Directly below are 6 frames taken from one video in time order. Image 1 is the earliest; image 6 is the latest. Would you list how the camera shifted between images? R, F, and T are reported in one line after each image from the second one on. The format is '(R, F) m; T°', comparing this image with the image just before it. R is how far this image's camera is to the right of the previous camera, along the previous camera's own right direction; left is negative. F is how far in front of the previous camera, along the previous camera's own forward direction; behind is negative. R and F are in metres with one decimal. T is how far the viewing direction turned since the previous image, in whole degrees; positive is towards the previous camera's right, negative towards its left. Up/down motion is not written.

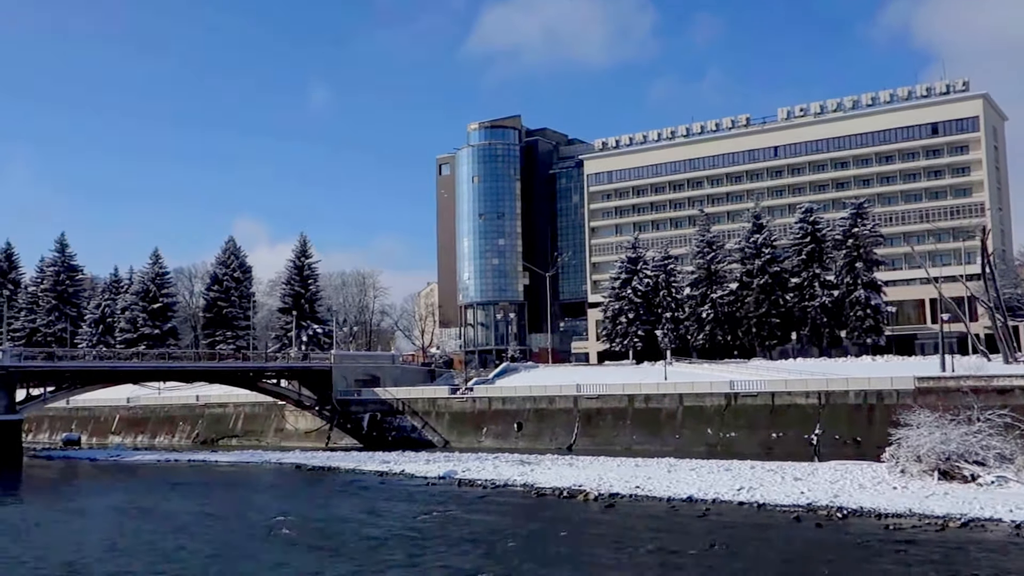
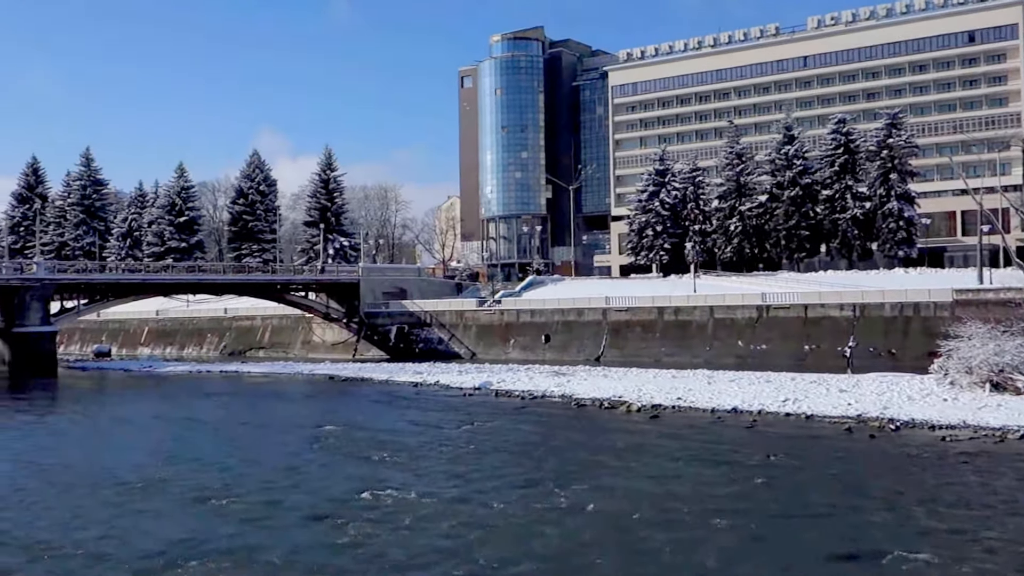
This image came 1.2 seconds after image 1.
(-0.8, +0.1) m; 0°
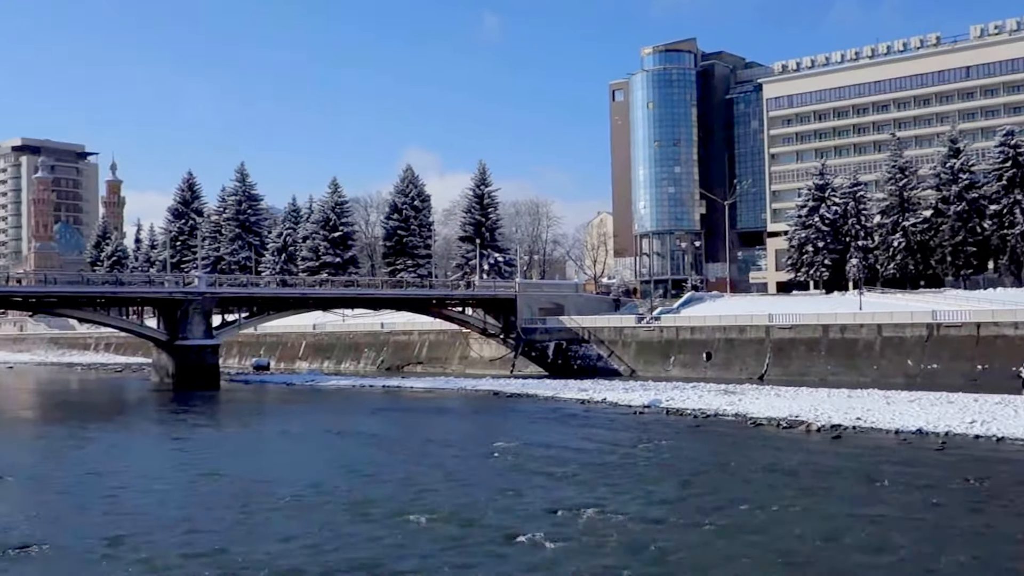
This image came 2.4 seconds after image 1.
(-1.2, +0.2) m; -6°
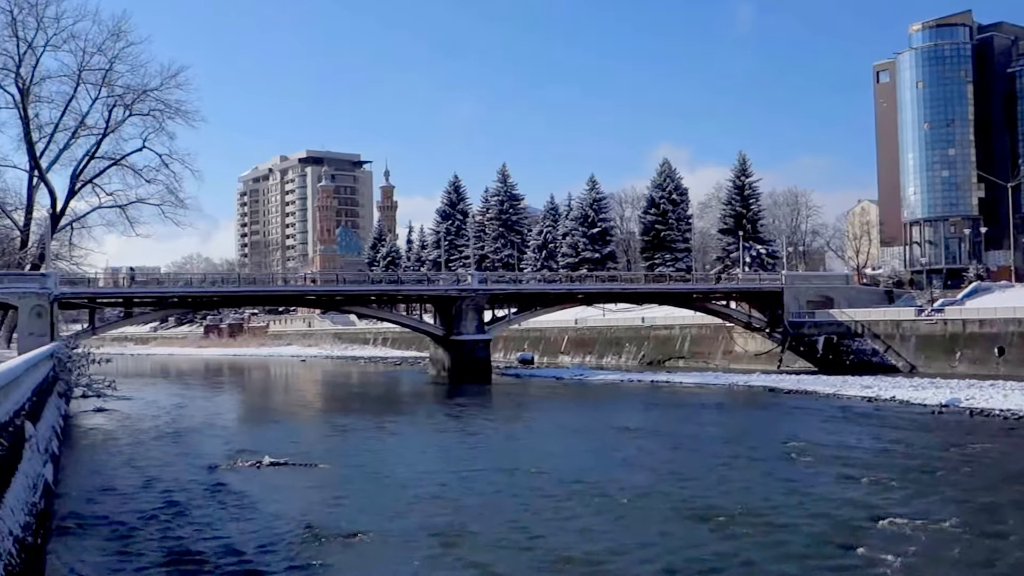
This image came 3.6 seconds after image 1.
(-1.3, +0.8) m; -11°
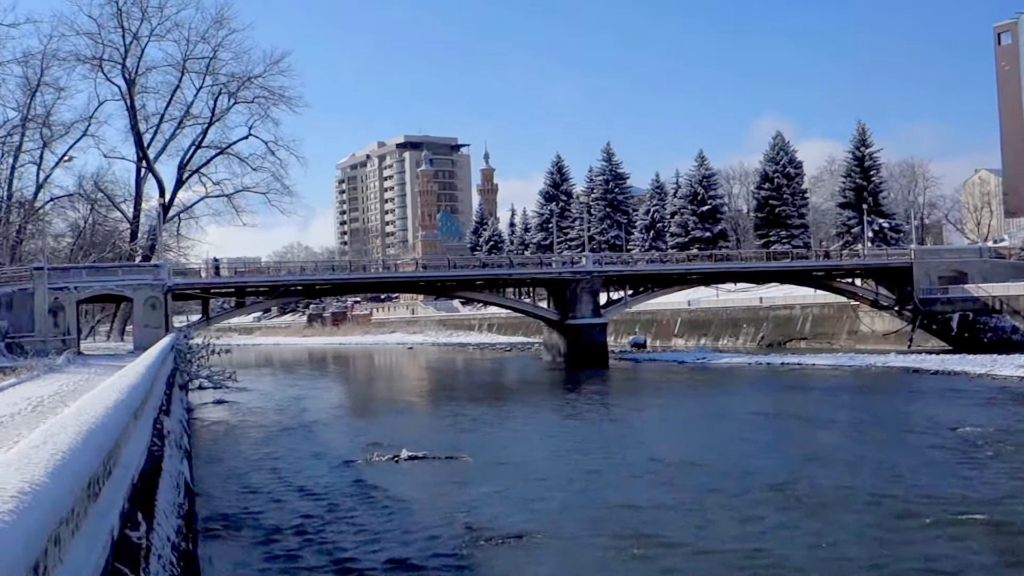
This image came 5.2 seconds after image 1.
(-1.3, +1.1) m; -4°
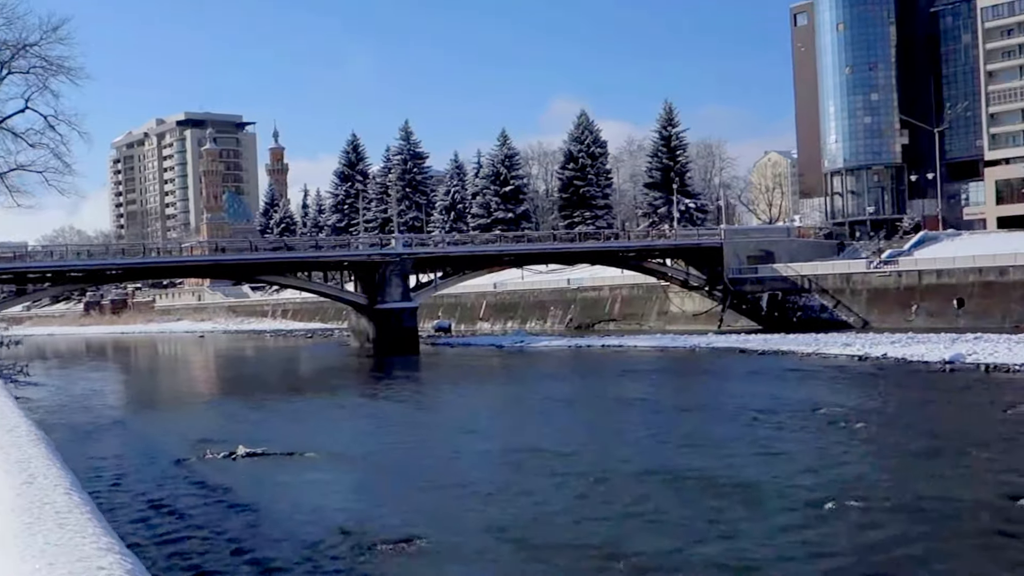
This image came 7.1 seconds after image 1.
(-0.9, +2.2) m; +11°
